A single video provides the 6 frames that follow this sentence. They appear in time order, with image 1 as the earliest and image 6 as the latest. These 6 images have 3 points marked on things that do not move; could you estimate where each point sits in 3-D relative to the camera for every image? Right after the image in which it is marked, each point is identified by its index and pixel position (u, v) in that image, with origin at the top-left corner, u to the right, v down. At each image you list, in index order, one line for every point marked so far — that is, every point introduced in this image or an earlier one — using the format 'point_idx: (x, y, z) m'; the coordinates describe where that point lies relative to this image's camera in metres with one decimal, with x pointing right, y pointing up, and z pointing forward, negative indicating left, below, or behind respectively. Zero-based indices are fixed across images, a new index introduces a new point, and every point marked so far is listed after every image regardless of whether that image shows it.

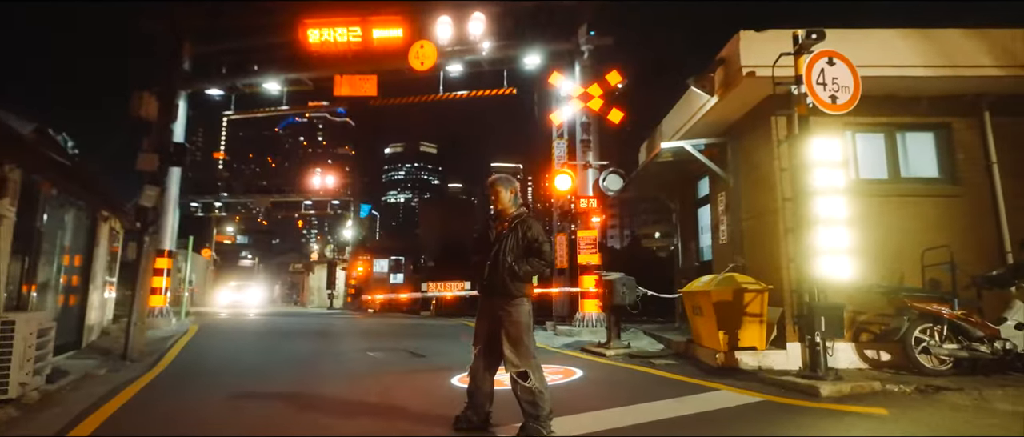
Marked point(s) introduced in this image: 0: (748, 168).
0: (+3.4, +0.7, +7.7) m
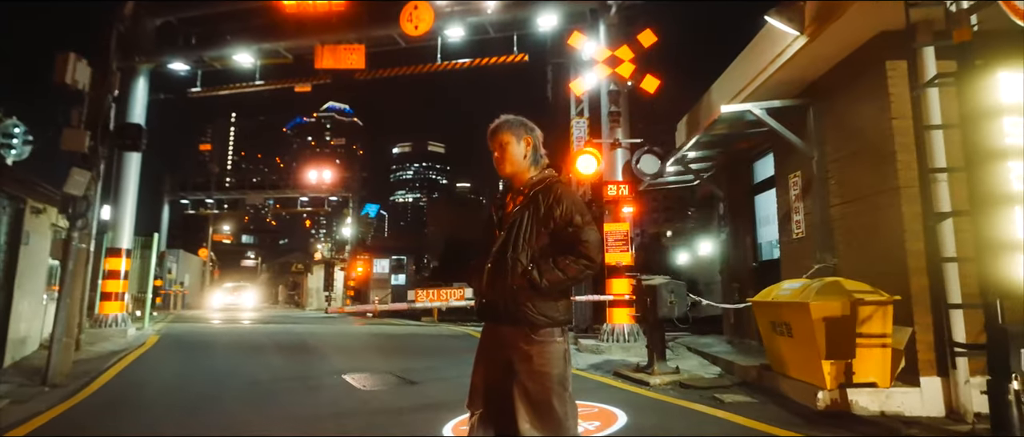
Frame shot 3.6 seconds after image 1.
0: (+3.6, +0.9, +5.8) m
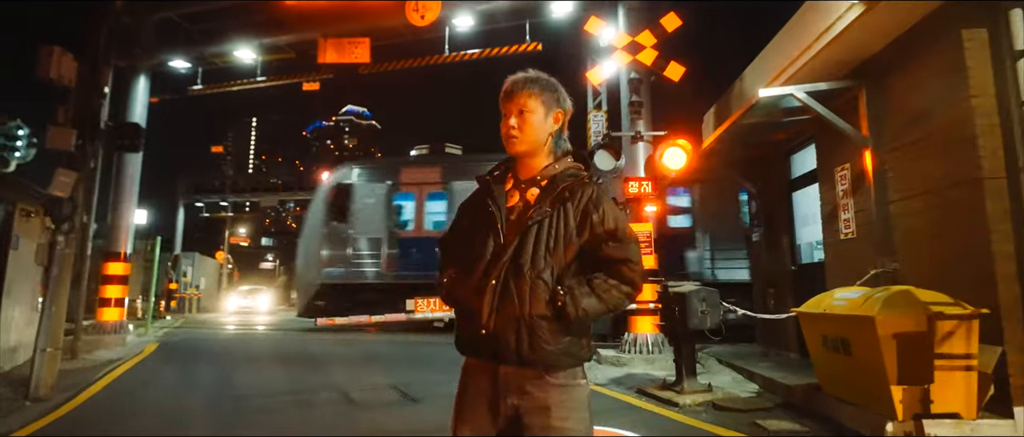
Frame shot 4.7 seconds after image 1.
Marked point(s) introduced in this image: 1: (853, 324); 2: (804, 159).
0: (+3.7, +0.9, +5.0) m
1: (+2.6, -0.8, +4.1) m
2: (+4.0, +0.8, +7.3) m
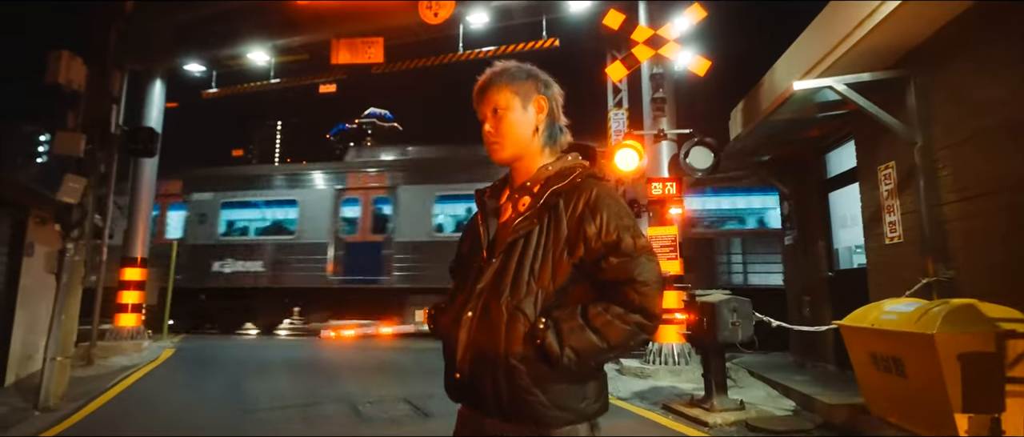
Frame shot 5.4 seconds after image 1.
0: (+3.8, +0.9, +4.5) m
1: (+2.7, -0.9, +3.7) m
2: (+4.2, +0.8, +6.8) m
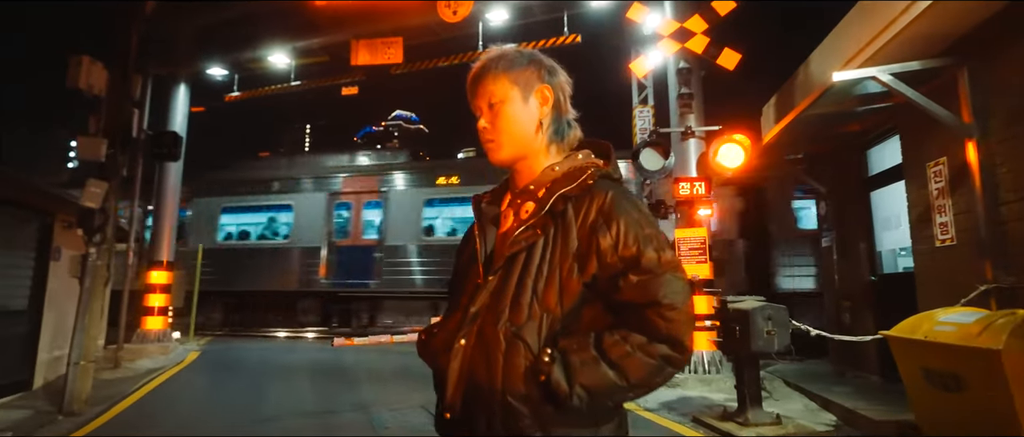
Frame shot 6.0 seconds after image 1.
0: (+3.9, +0.8, +4.1) m
1: (+2.8, -0.9, +3.3) m
2: (+4.4, +0.8, +6.3) m
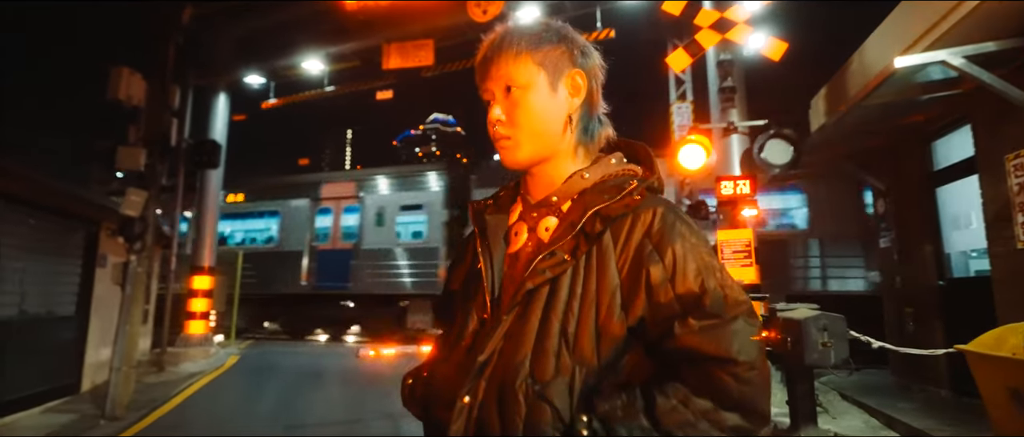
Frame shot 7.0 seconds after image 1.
0: (+4.1, +0.9, +3.5) m
1: (+3.0, -0.9, +2.9) m
2: (+4.7, +0.8, +5.8) m
